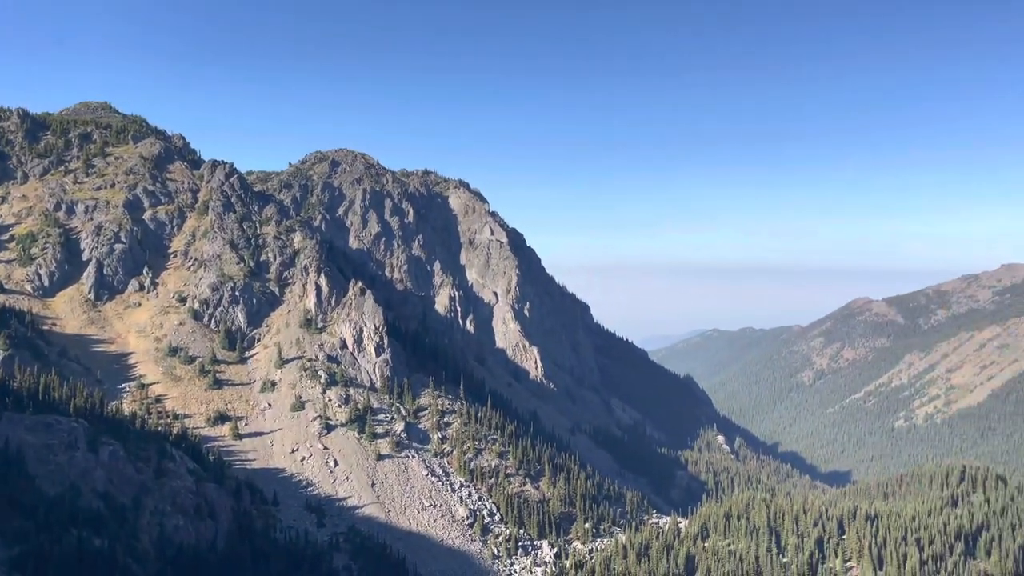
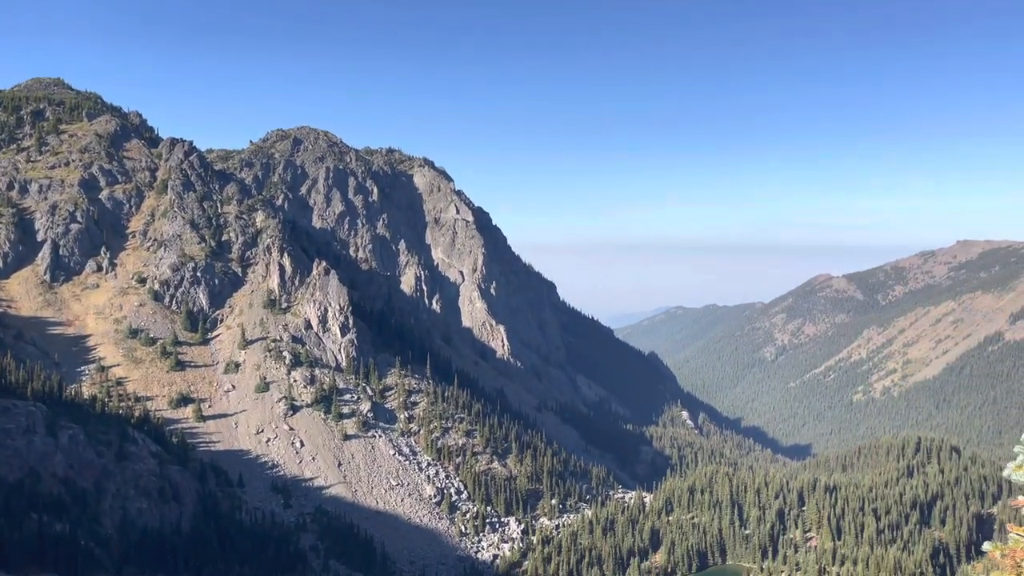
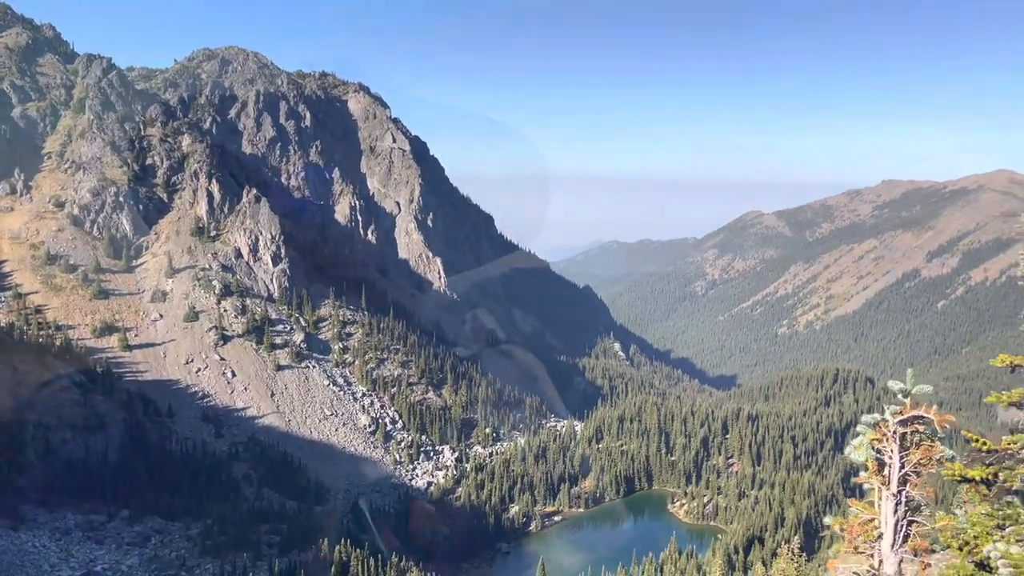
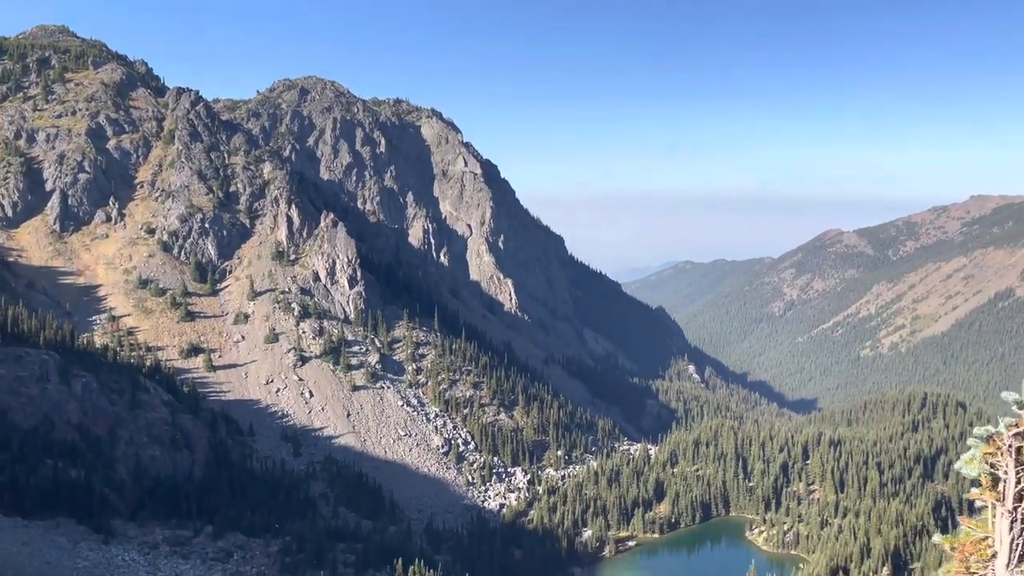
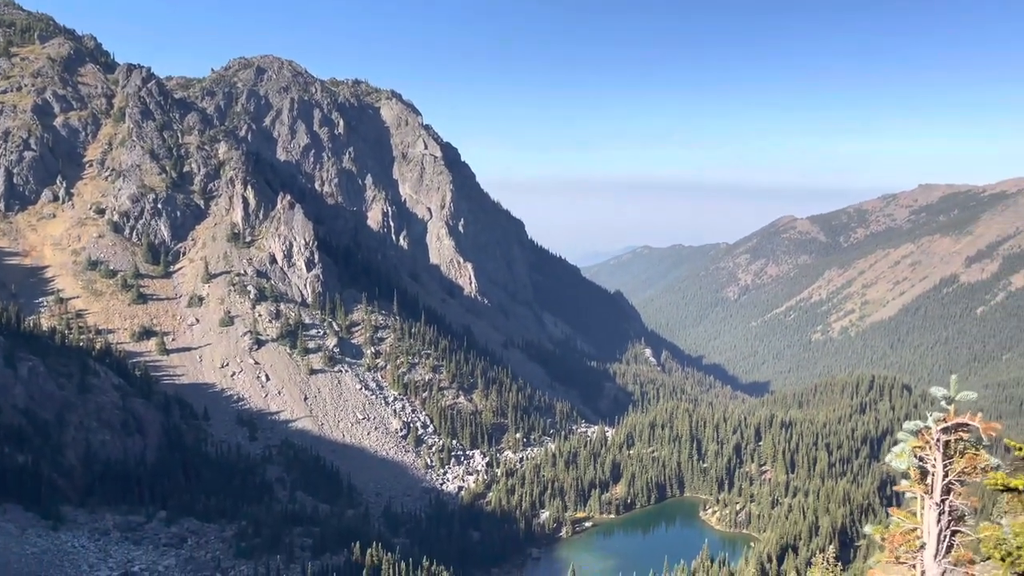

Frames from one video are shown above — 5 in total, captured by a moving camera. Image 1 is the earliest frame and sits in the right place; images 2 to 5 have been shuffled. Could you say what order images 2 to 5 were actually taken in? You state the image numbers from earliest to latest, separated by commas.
2, 4, 5, 3
